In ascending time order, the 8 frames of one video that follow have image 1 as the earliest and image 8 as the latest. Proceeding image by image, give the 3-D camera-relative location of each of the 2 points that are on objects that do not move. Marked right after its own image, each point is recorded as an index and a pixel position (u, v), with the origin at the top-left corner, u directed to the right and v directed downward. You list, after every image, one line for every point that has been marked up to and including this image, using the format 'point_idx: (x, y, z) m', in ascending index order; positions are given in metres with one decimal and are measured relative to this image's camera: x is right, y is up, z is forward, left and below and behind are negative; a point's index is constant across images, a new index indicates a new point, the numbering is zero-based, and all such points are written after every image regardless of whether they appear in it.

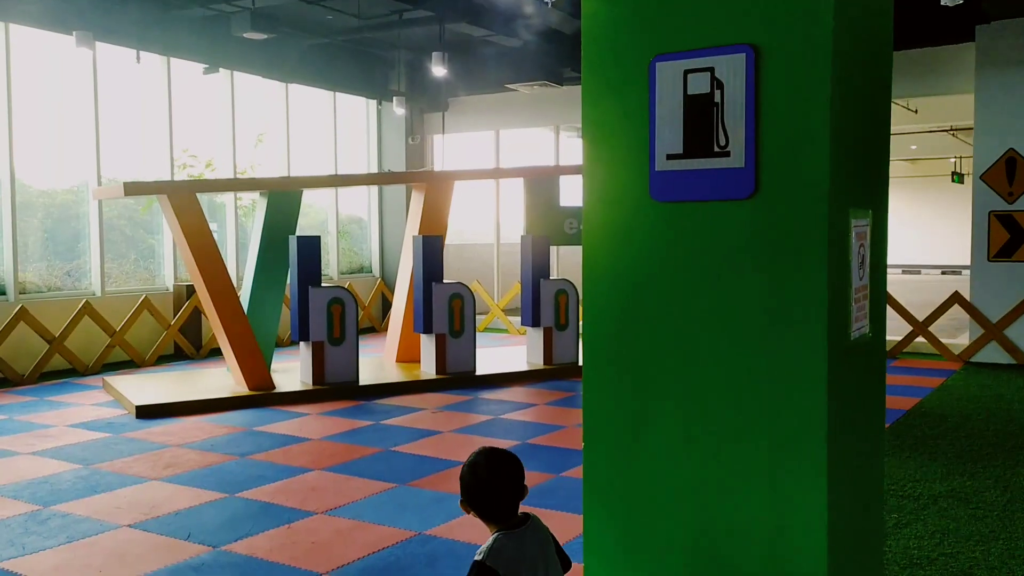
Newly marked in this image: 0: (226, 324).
0: (-2.8, -0.3, +8.6) m
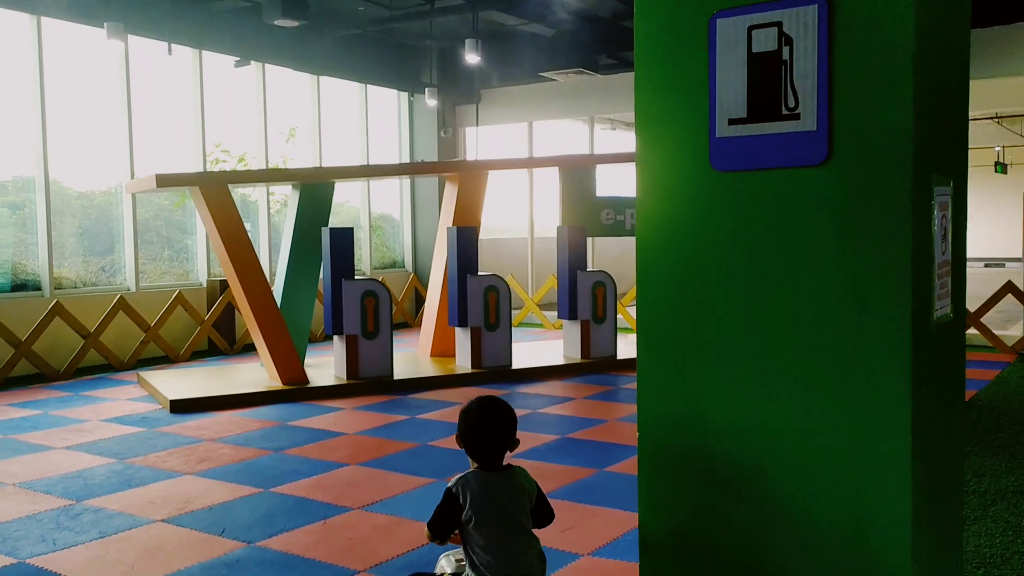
0: (-2.4, -0.3, +8.5) m
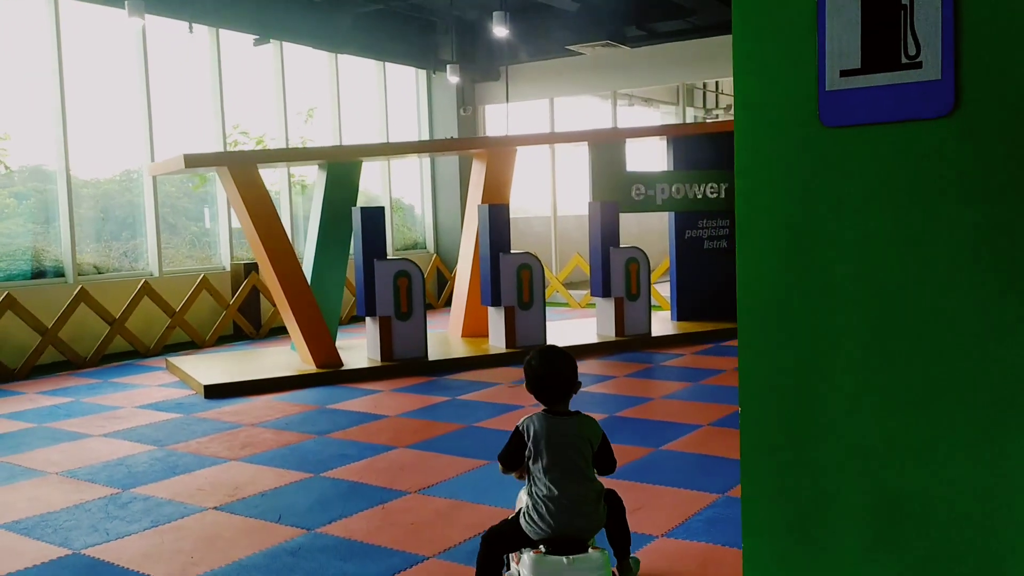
0: (-2.1, -0.1, +8.4) m
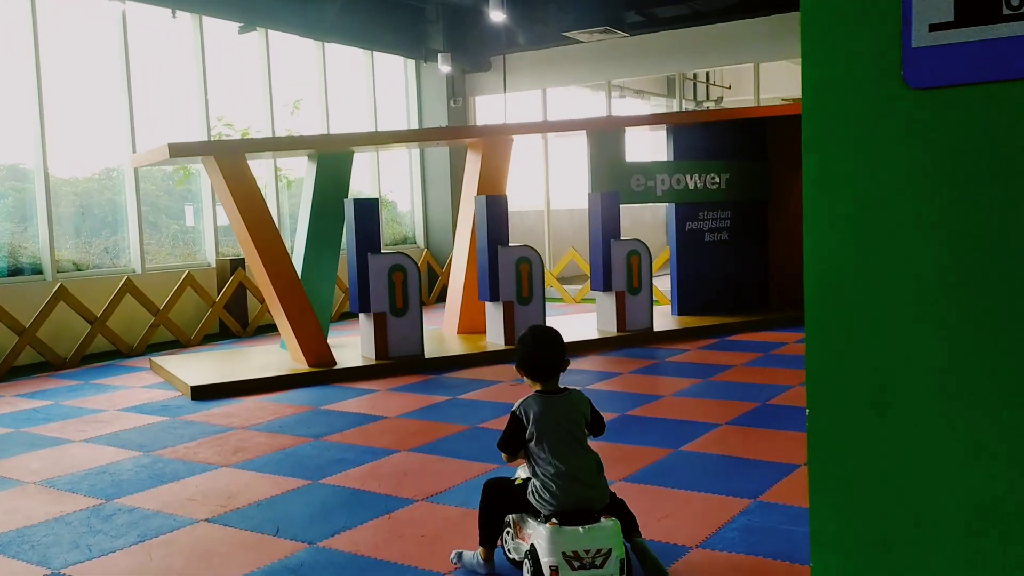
0: (-2.1, -0.1, +8.0) m
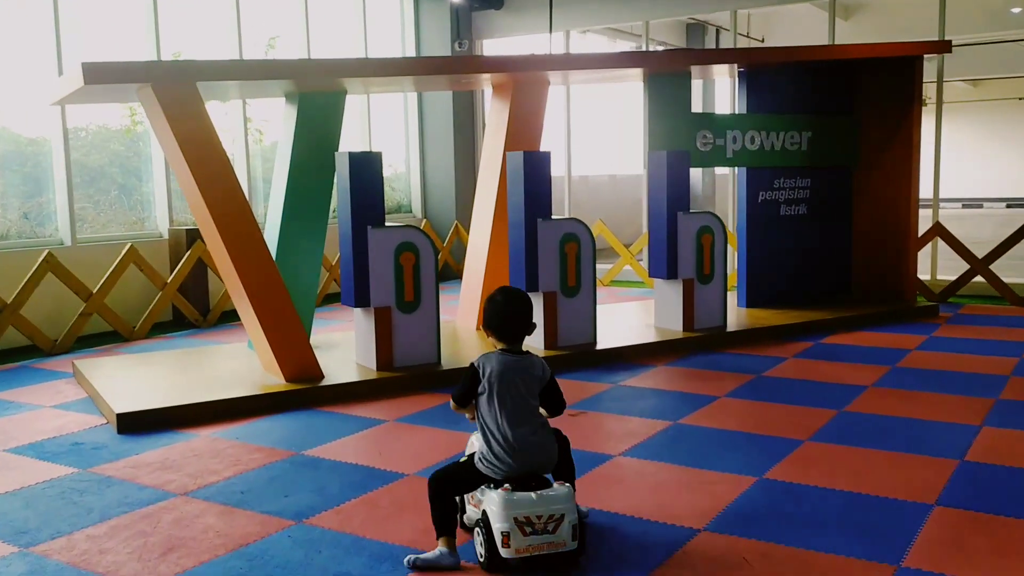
0: (-1.7, 0.0, +5.8) m
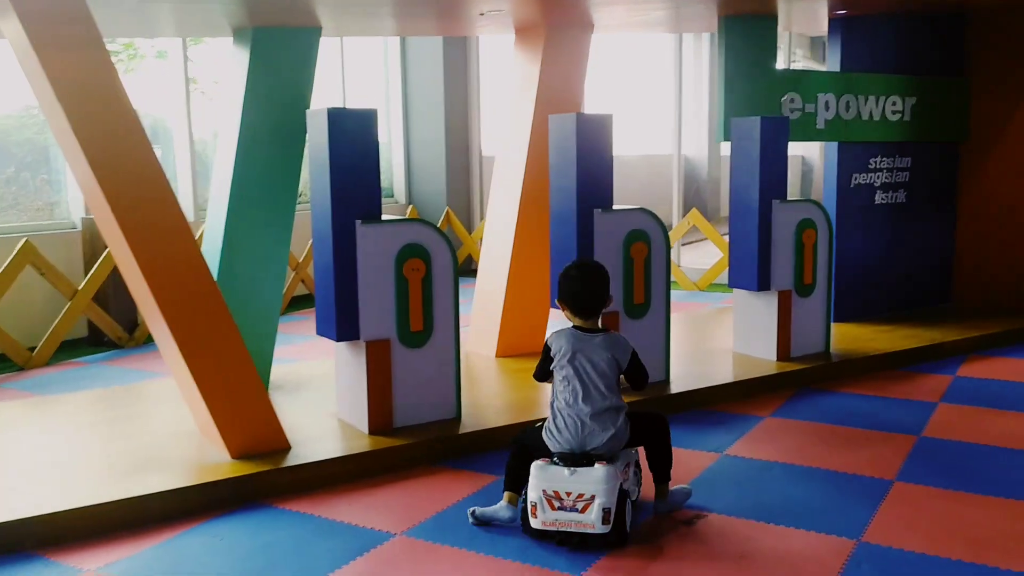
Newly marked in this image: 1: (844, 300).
0: (-1.4, -0.1, +3.8) m
1: (+2.5, -0.1, +6.8) m
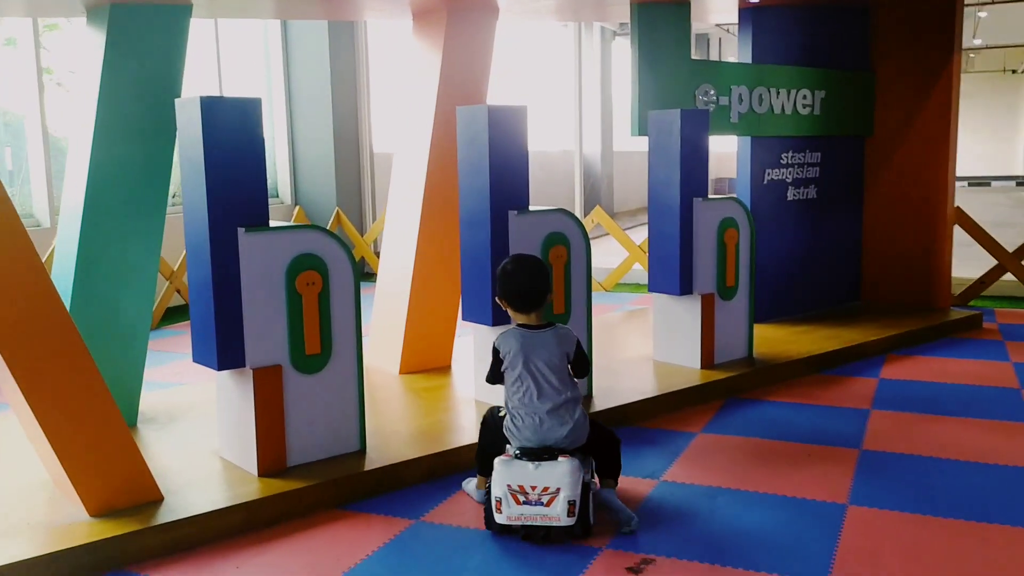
0: (-1.7, -0.2, +3.1) m
1: (+1.8, -0.1, +6.6) m
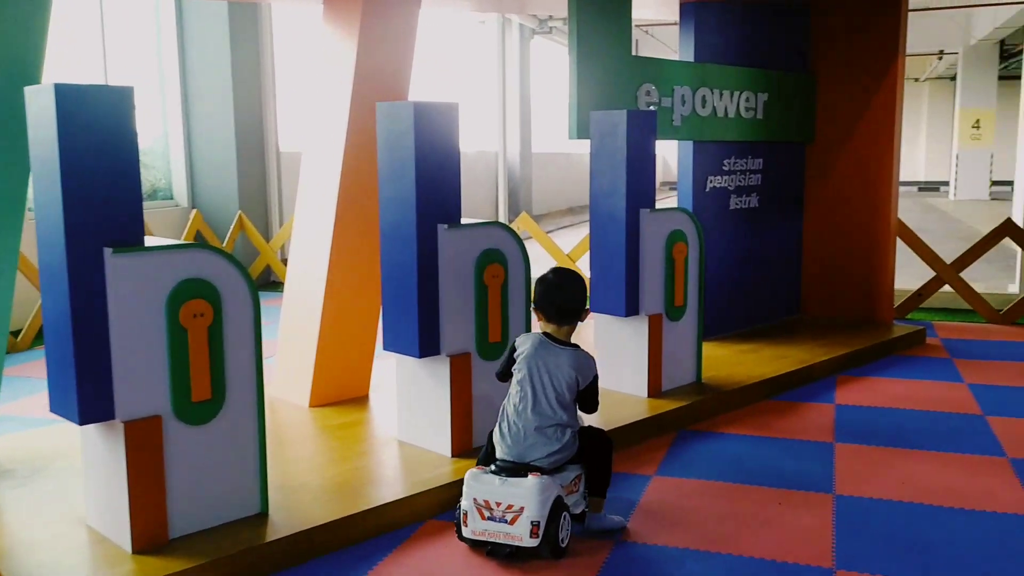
0: (-1.9, -0.3, +2.3) m
1: (+1.3, -0.2, +6.2) m
